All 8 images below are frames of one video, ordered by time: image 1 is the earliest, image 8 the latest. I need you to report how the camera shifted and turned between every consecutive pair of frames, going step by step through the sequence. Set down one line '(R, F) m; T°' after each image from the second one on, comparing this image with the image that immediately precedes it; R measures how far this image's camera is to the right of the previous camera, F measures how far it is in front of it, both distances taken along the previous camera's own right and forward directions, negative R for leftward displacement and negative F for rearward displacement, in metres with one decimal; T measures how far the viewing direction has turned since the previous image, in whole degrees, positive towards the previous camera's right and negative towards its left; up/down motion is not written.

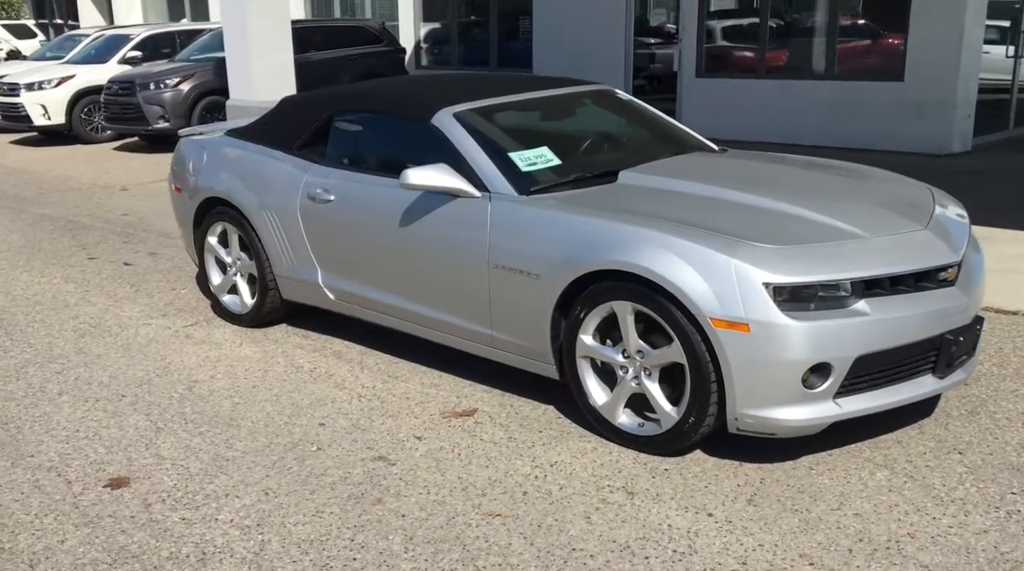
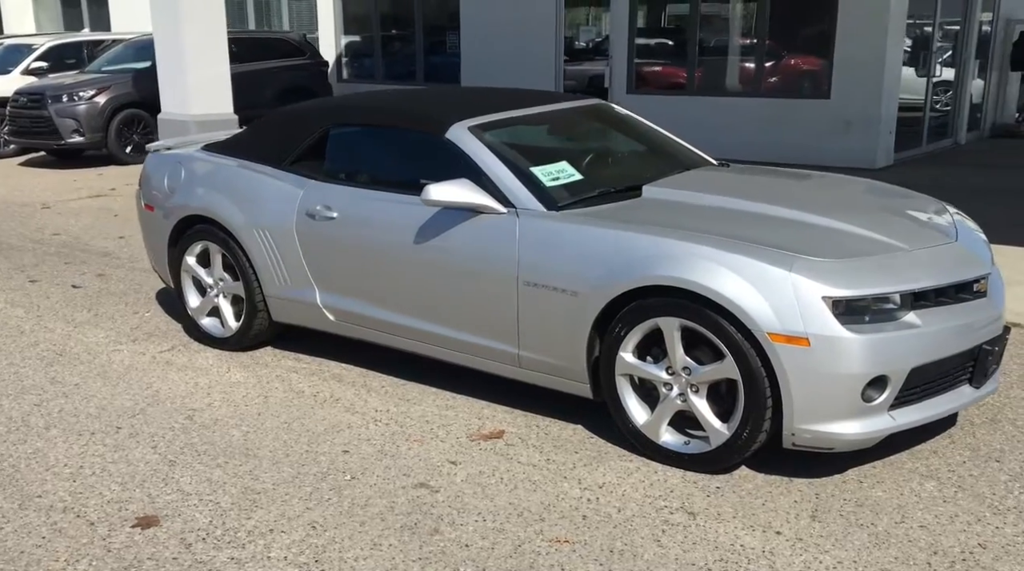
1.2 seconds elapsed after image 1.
(-0.6, +0.1) m; +6°
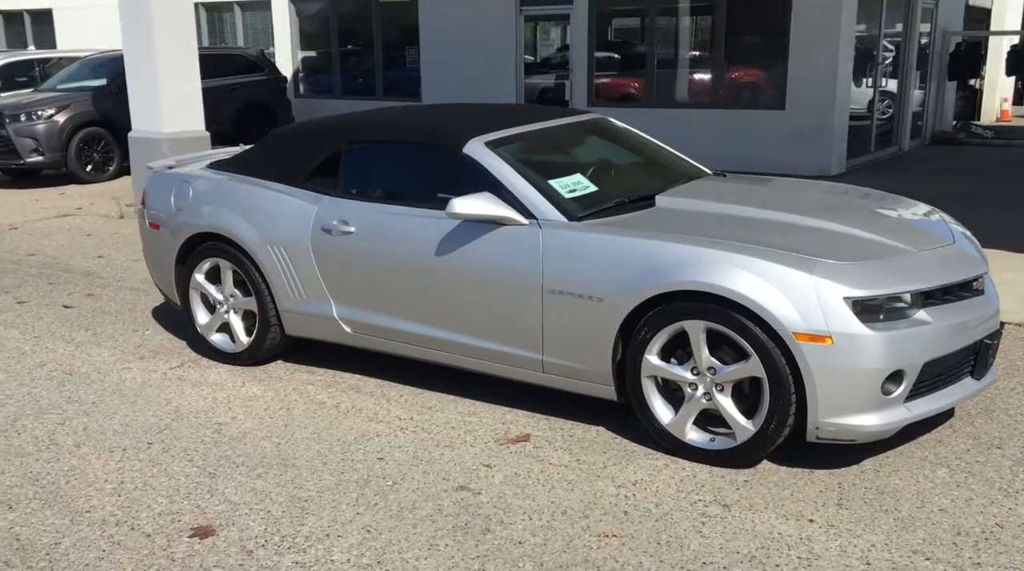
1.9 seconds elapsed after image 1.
(-0.4, -0.2) m; +3°
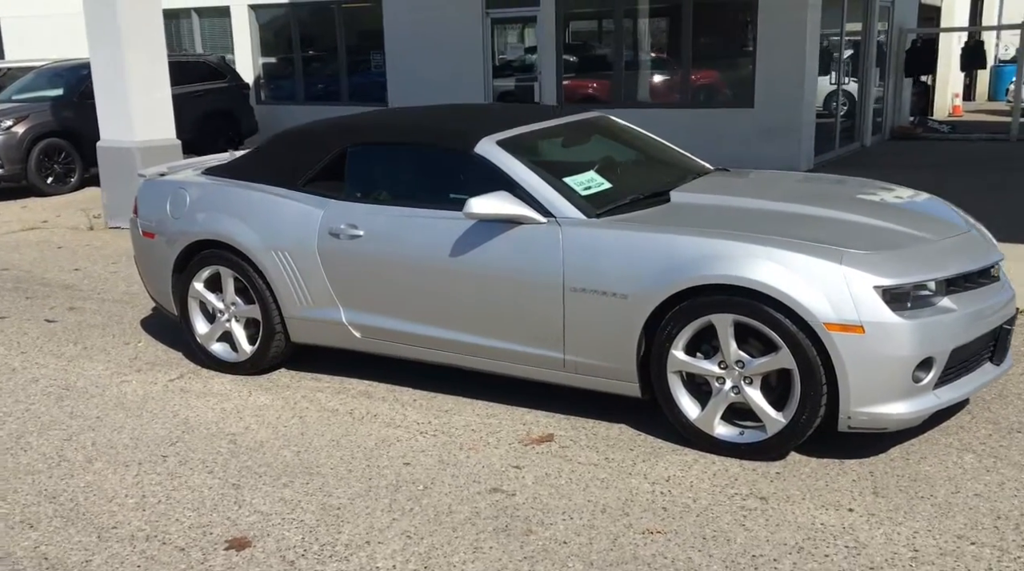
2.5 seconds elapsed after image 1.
(-0.3, 0.0) m; +3°
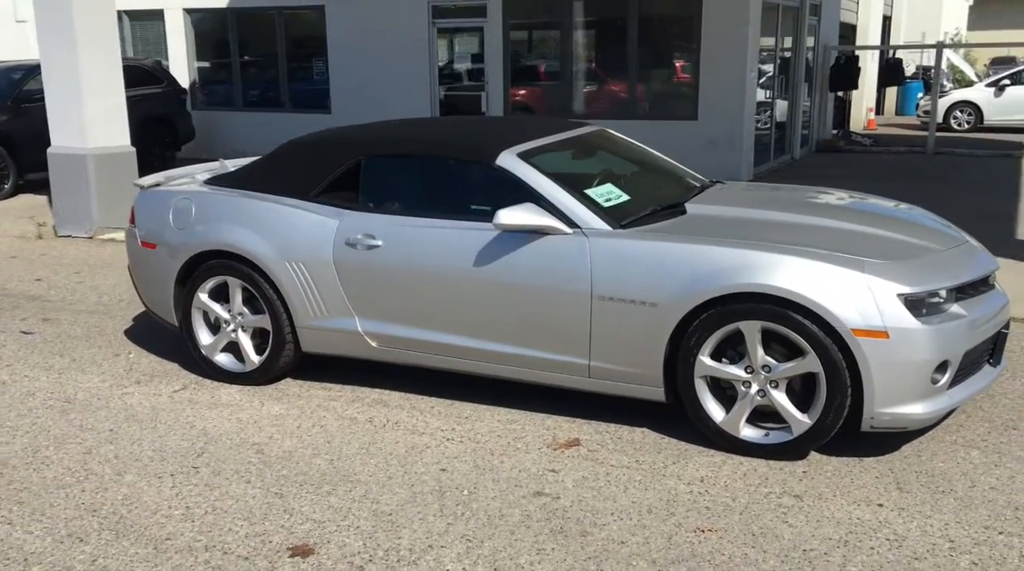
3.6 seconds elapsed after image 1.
(-0.5, -0.1) m; +5°
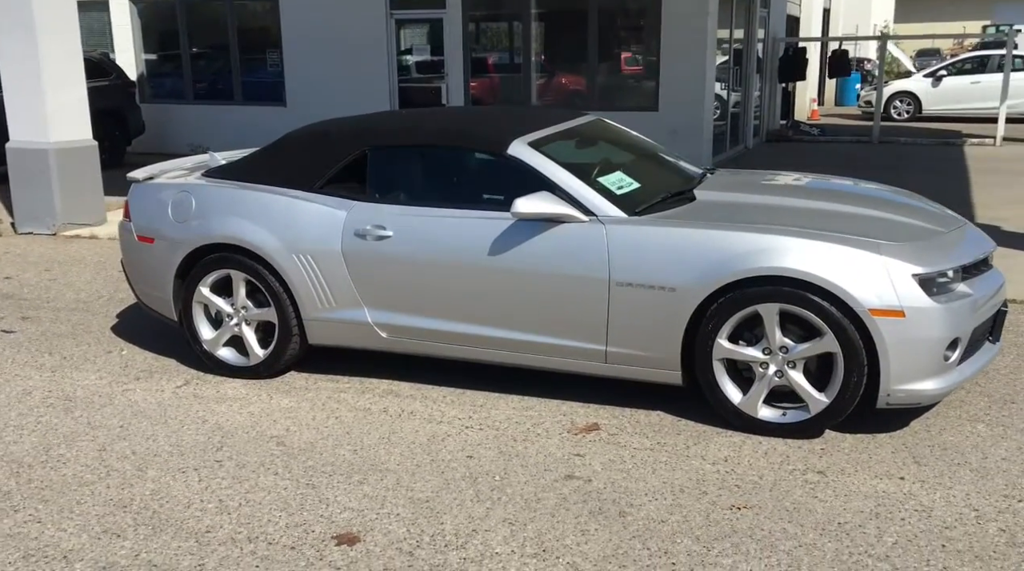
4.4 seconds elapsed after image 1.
(-0.4, 0.0) m; +4°
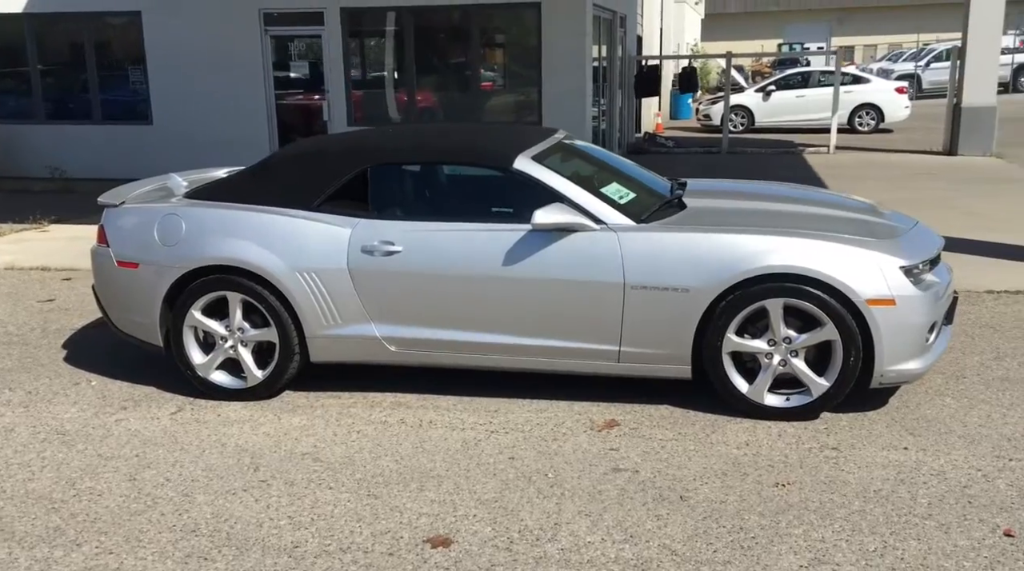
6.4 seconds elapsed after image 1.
(-1.0, -0.1) m; +10°
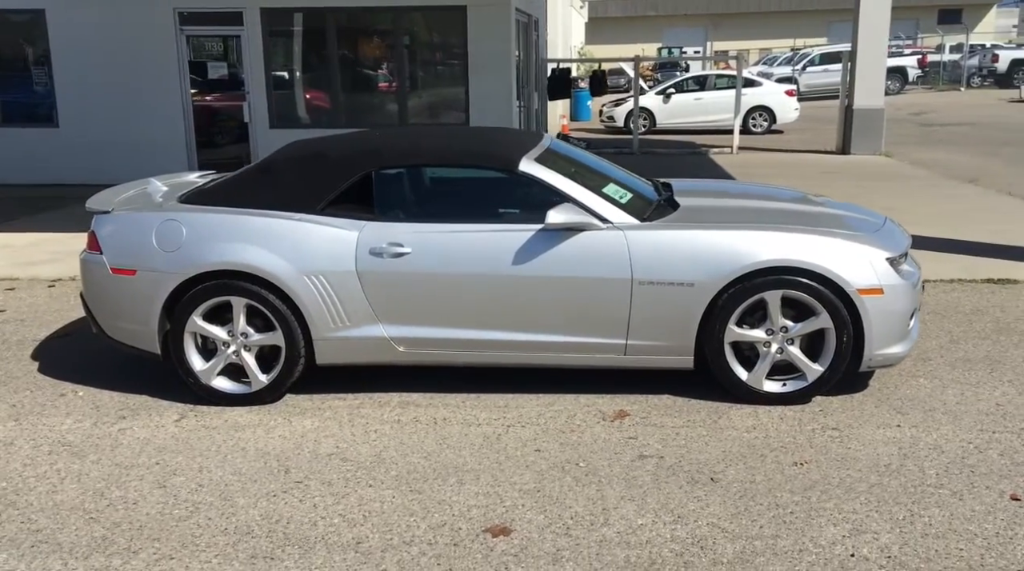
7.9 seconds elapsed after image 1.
(-0.6, -0.1) m; +7°
